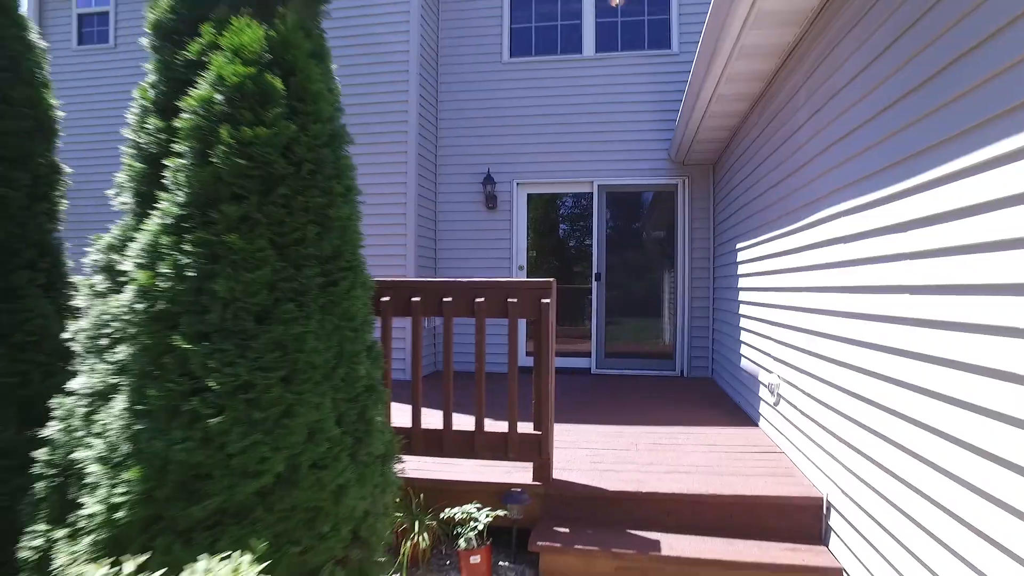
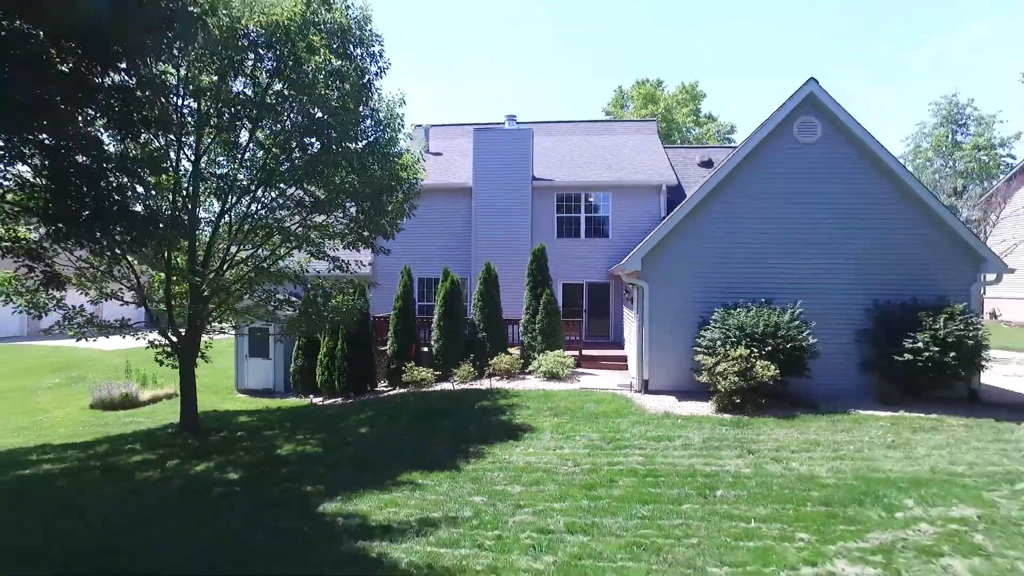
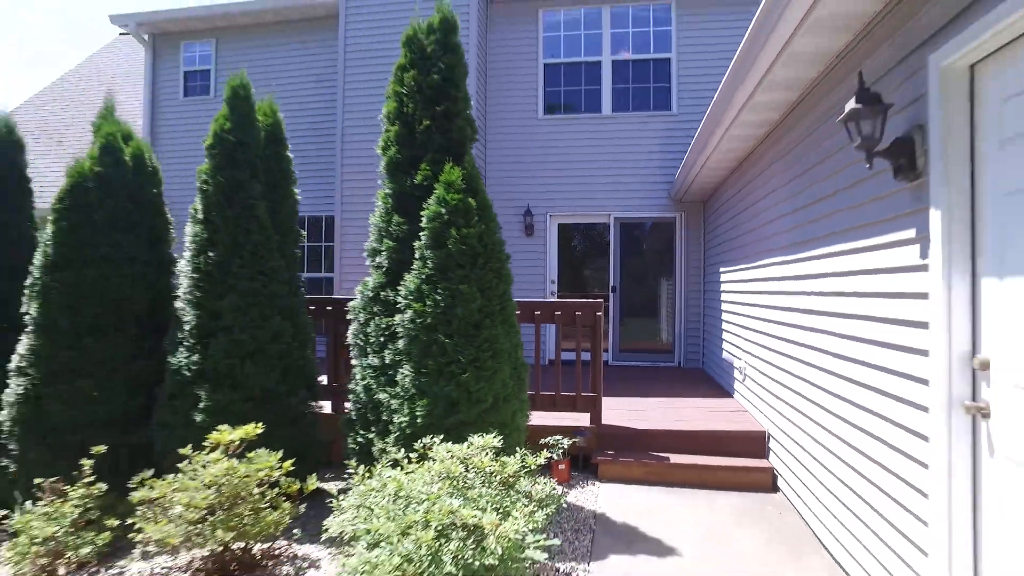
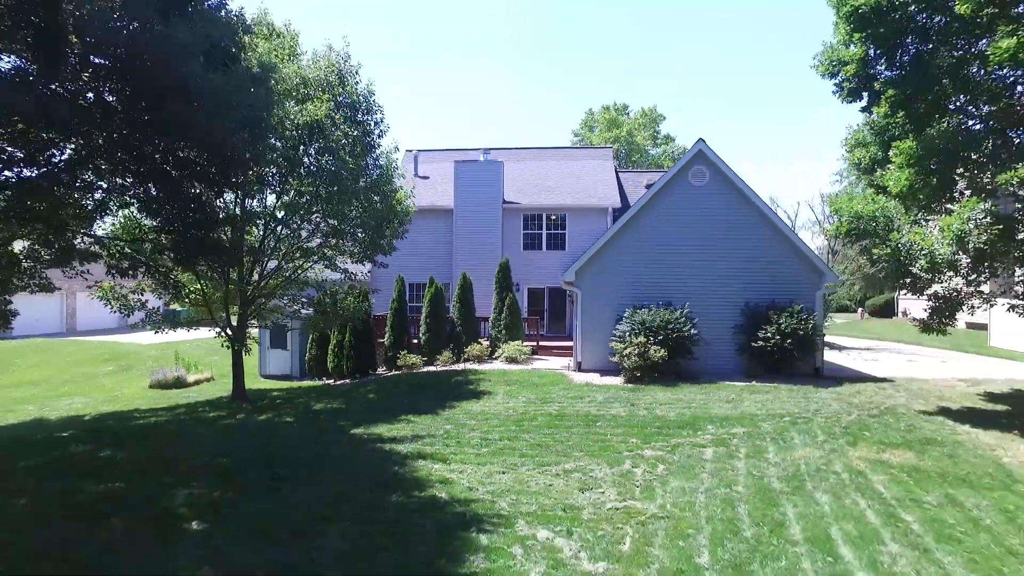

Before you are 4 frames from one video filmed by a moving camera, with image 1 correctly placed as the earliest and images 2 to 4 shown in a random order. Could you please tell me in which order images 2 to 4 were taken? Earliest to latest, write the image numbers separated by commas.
3, 2, 4
